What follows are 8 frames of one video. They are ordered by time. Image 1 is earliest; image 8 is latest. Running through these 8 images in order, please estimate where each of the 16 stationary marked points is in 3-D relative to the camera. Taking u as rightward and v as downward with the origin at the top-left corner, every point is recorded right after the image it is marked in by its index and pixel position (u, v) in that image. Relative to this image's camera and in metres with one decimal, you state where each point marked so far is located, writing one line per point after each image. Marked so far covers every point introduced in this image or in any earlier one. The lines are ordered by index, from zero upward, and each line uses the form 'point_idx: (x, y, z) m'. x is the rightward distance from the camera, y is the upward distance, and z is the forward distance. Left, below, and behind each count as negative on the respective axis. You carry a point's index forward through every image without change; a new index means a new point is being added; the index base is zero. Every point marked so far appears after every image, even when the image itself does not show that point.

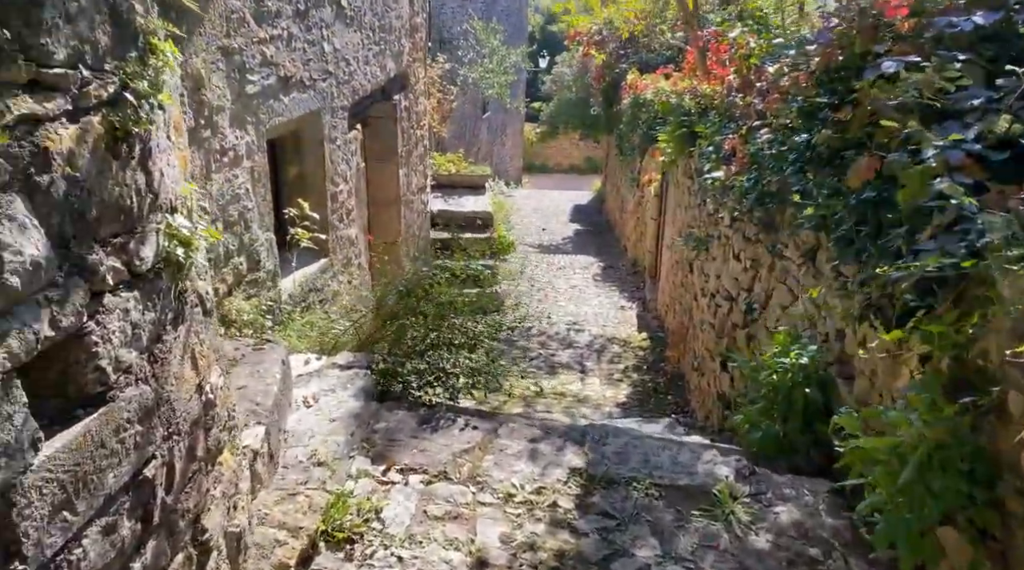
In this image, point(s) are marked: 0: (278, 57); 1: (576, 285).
0: (-1.0, +1.0, +3.3) m
1: (+0.7, 0.0, +8.5) m
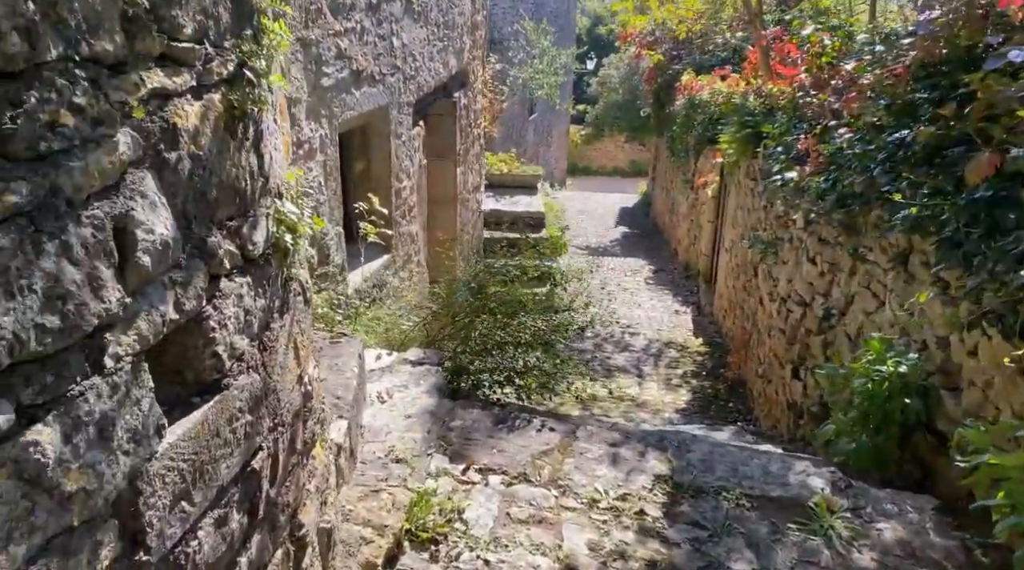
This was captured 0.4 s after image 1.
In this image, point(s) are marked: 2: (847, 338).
0: (-0.7, +1.0, +3.3) m
1: (+1.2, 0.0, +8.4) m
2: (+1.4, -0.2, +3.2) m
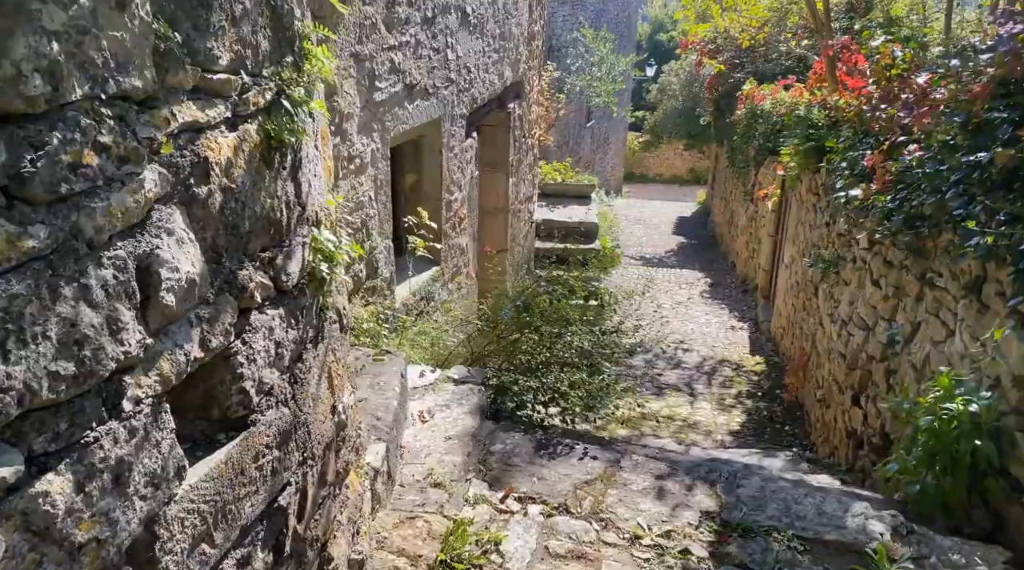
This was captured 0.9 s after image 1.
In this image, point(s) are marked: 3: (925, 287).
0: (-0.4, +0.9, +3.3) m
1: (+1.8, -0.2, +8.3) m
2: (+1.6, -0.3, +3.1) m
3: (+1.6, 0.0, +3.1) m
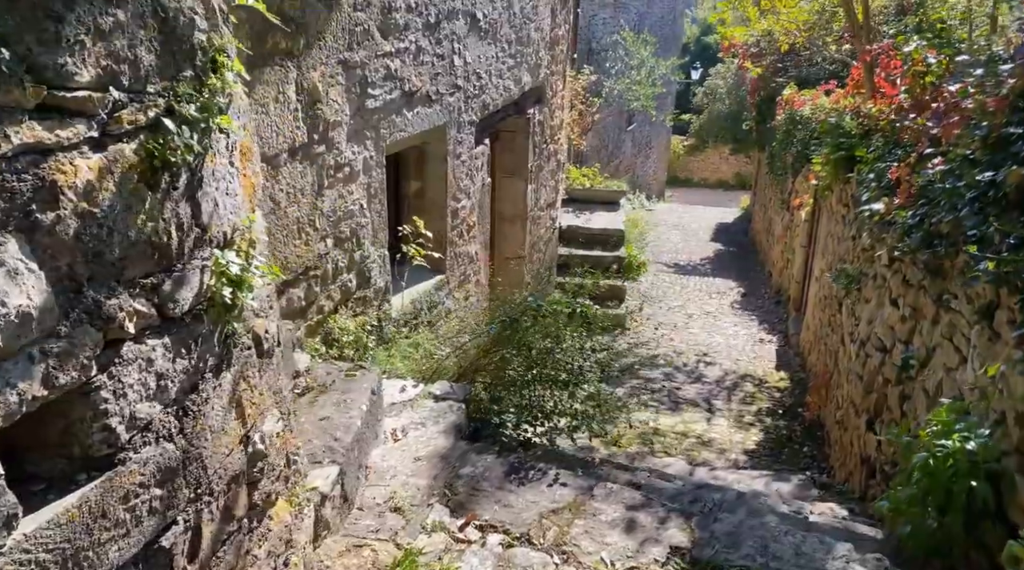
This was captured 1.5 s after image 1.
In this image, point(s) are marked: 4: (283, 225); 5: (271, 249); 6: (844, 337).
0: (-0.4, +0.9, +3.2) m
1: (+2.0, -0.3, +8.1) m
2: (+1.5, -0.4, +2.9) m
3: (+1.6, -0.1, +2.9) m
4: (-0.7, +0.2, +2.5) m
5: (-0.7, +0.1, +2.4) m
6: (+1.9, -0.3, +4.5) m
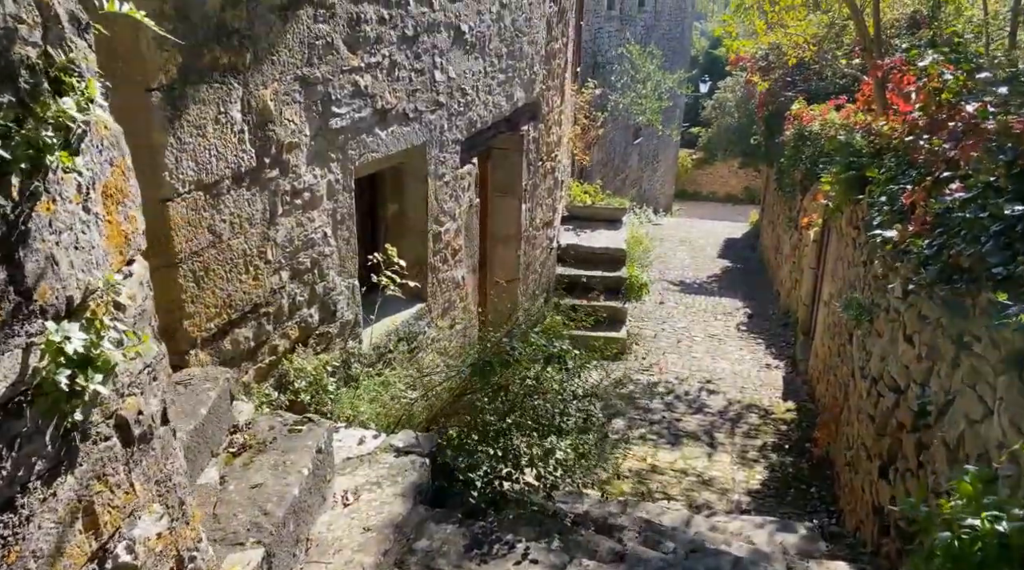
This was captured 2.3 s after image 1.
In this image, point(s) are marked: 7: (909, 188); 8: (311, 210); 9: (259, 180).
0: (-0.5, +0.8, +3.0) m
1: (+2.0, -0.5, +7.8) m
2: (+1.4, -0.5, +2.6) m
3: (+1.5, -0.2, +2.6) m
4: (-0.8, +0.1, +2.2) m
5: (-0.8, 0.0, +2.1) m
6: (+1.8, -0.5, +4.2) m
7: (+2.0, +0.5, +3.9) m
8: (-0.7, +0.3, +2.6) m
9: (-0.7, +0.3, +2.3) m
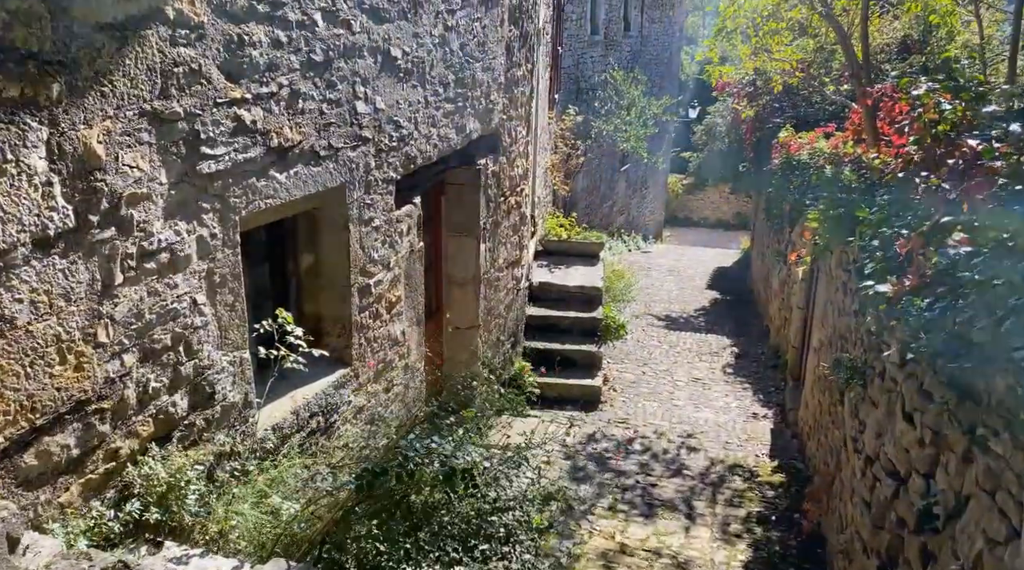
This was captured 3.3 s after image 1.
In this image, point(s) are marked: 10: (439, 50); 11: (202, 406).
0: (-0.8, +0.5, +2.5) m
1: (+1.7, -0.8, +7.3) m
2: (+1.2, -0.8, +2.1) m
3: (+1.2, -0.4, +2.1) m
4: (-1.0, -0.1, +1.7) m
5: (-1.1, -0.2, +1.6) m
6: (+1.6, -0.7, +3.7) m
7: (+1.7, +0.2, +3.5) m
8: (-0.9, 0.0, +2.1) m
9: (-1.0, +0.1, +1.8) m
10: (-0.4, +1.1, +3.8) m
11: (-0.9, -0.4, +2.3) m
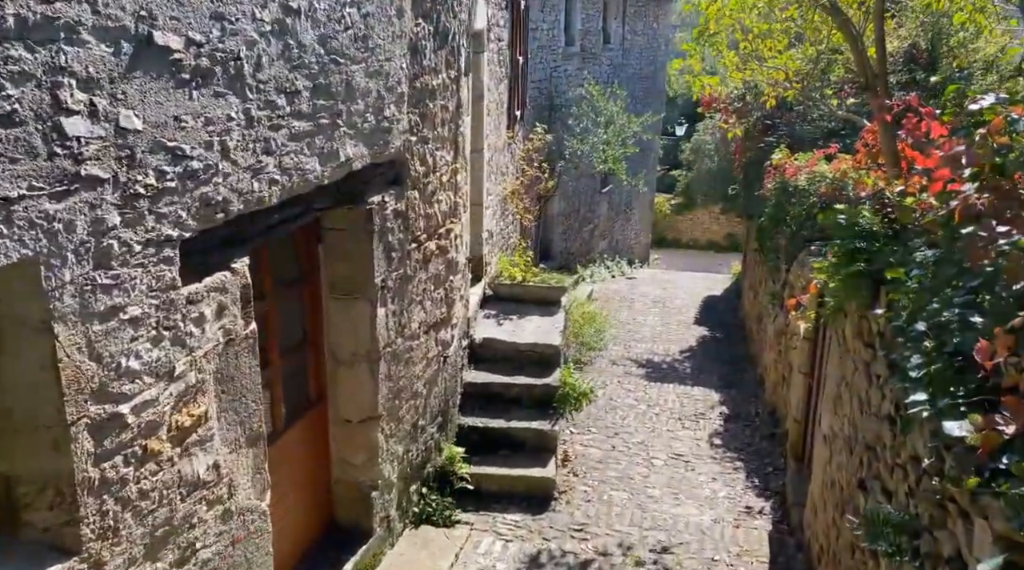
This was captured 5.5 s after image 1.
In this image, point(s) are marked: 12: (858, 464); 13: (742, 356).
0: (-1.2, +0.2, +1.2) m
1: (+1.3, -1.3, +6.0) m
2: (+0.8, -1.1, +0.8) m
3: (+0.8, -0.7, +0.8) m
4: (-1.4, -0.4, +0.4) m
5: (-1.5, -0.5, +0.3) m
6: (+1.1, -1.0, +2.4) m
7: (+1.3, -0.1, +2.2) m
8: (-1.3, -0.3, +0.9) m
9: (-1.4, -0.2, +0.5) m
10: (-0.8, +0.8, +2.6) m
11: (-1.3, -0.7, +1.0) m
12: (+1.4, -0.7, +3.3) m
13: (+2.8, -0.9, +9.7) m
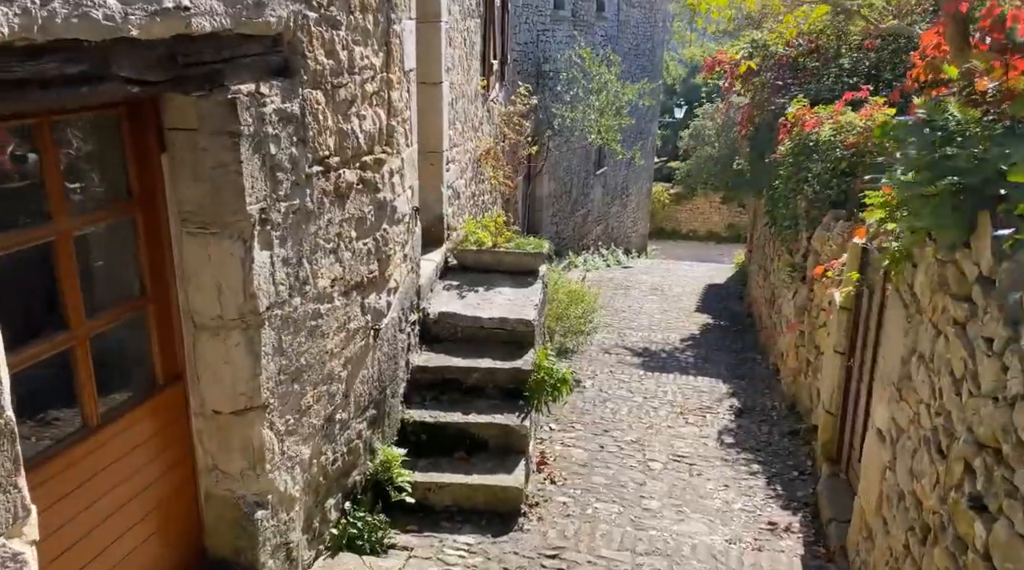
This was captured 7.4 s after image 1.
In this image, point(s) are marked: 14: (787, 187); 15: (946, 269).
0: (-1.4, +0.4, +0.1) m
1: (+1.1, -1.0, +4.9) m
2: (+0.6, -0.8, -0.3) m
3: (+0.6, -0.5, -0.3) m
4: (-1.6, -0.2, -0.7) m
5: (-1.7, -0.3, -0.8) m
6: (+0.9, -0.8, +1.3) m
7: (+1.1, +0.1, +1.1) m
8: (-1.5, -0.1, -0.3) m
9: (-1.6, 0.0, -0.6) m
10: (-1.0, +1.0, +1.5) m
11: (-1.5, -0.4, -0.1) m
12: (+1.2, -0.5, +2.2) m
13: (+2.6, -0.7, +8.6) m
14: (+2.3, +0.9, +6.7) m
15: (+1.4, 0.0, +2.5) m
